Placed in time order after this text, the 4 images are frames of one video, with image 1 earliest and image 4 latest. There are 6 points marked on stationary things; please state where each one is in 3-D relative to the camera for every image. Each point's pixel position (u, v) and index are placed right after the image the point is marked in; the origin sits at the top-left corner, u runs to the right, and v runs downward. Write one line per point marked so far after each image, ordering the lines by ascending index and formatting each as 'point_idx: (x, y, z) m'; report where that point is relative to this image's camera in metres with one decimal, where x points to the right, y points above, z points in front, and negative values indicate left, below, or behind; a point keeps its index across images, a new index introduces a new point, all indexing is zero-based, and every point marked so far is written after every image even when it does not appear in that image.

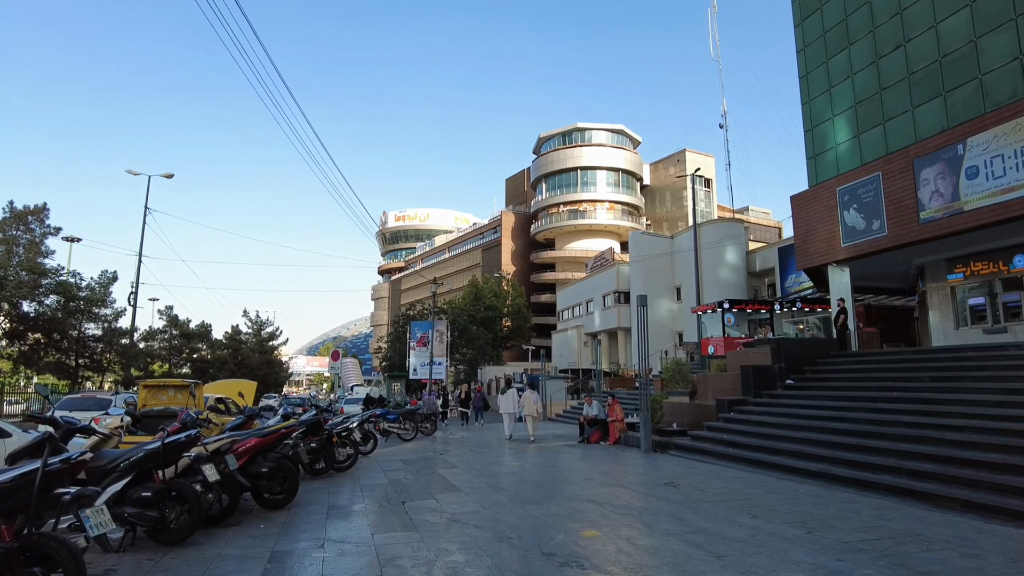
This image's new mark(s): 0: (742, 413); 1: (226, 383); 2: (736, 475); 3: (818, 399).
0: (+4.3, -2.4, +12.7) m
1: (-6.6, -2.2, +15.6) m
2: (+2.9, -2.5, +8.9) m
3: (+5.4, -1.9, +11.9) m
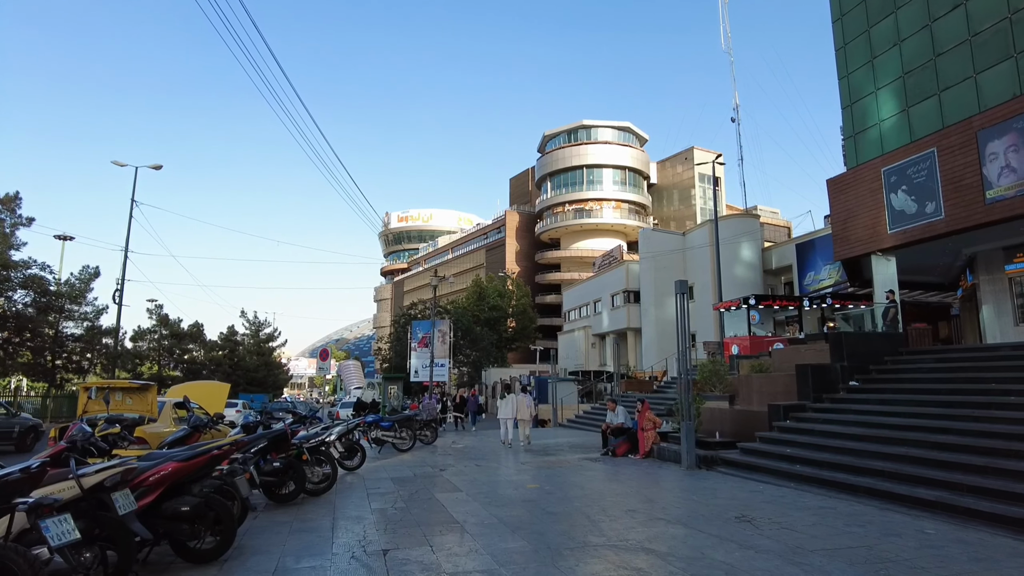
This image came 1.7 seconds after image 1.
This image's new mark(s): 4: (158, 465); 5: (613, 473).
0: (+4.5, -2.1, +10.6) m
1: (-6.4, -2.0, +13.6) m
2: (+3.1, -2.2, +6.8) m
3: (+5.6, -1.7, +9.8) m
4: (-2.4, -1.2, +4.6) m
5: (+1.5, -2.8, +10.3) m
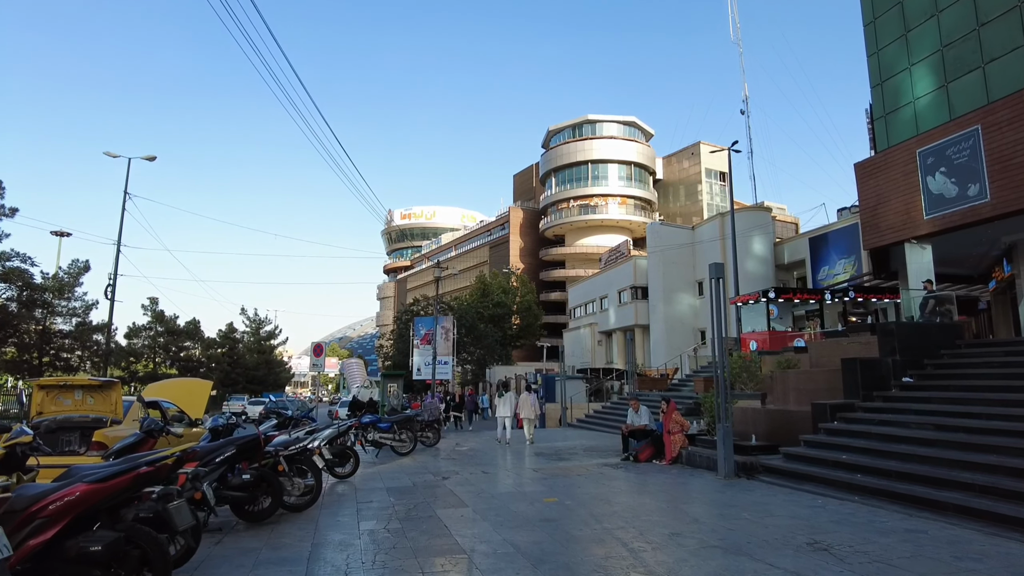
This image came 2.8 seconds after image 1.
0: (+4.7, -1.9, +9.4) m
1: (-6.2, -1.8, +12.4) m
2: (+3.3, -2.0, +5.6) m
3: (+5.7, -1.4, +8.6) m
4: (-2.3, -1.0, +3.4) m
5: (+1.7, -2.6, +9.0) m
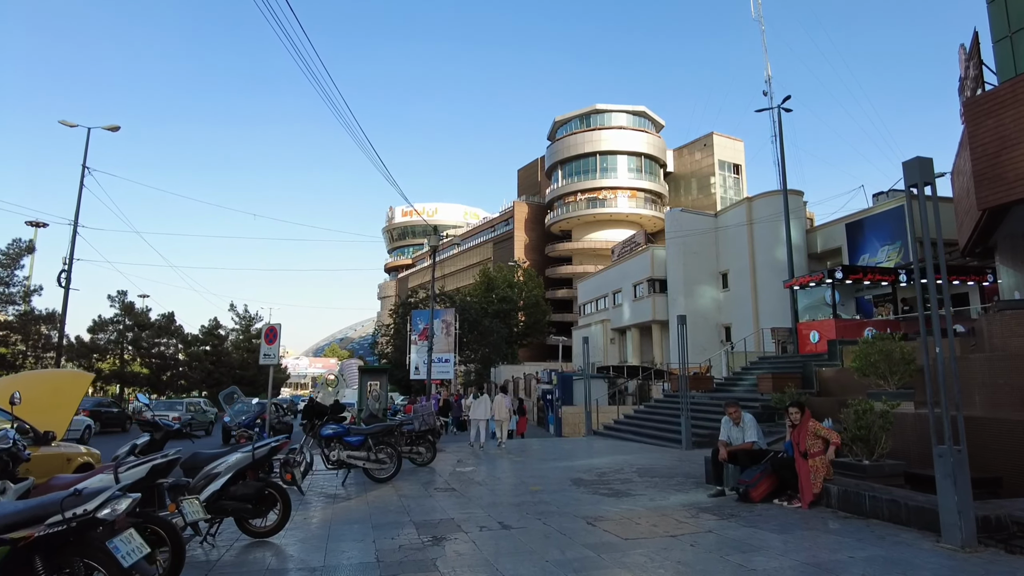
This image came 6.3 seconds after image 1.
0: (+5.0, -1.2, +5.2) m
1: (-5.9, -1.1, +8.3) m
2: (+3.6, -1.3, +1.5) m
3: (+6.1, -0.8, +4.4) m
4: (-2.0, -0.3, -0.7) m
5: (+2.0, -1.9, +4.9) m
